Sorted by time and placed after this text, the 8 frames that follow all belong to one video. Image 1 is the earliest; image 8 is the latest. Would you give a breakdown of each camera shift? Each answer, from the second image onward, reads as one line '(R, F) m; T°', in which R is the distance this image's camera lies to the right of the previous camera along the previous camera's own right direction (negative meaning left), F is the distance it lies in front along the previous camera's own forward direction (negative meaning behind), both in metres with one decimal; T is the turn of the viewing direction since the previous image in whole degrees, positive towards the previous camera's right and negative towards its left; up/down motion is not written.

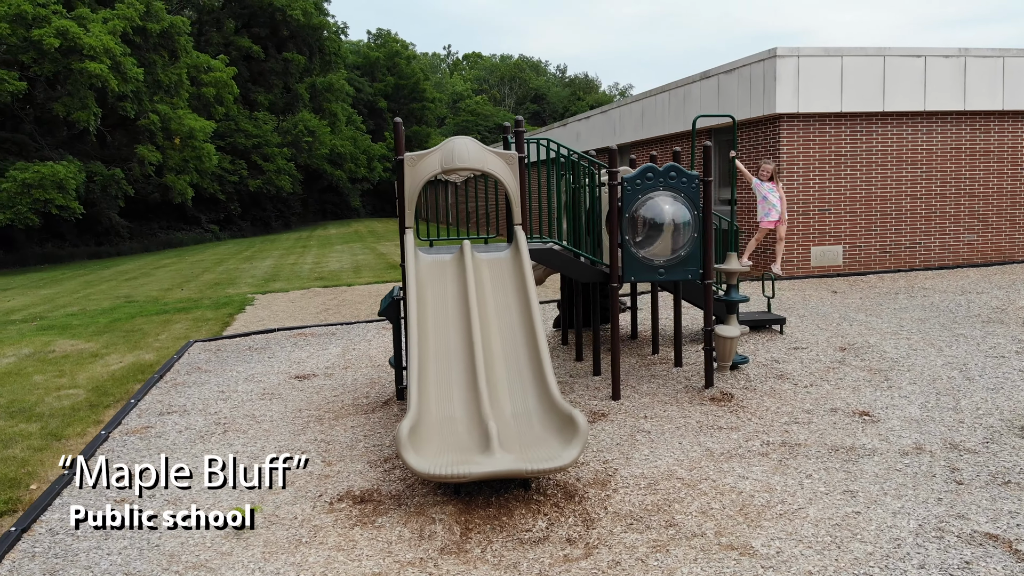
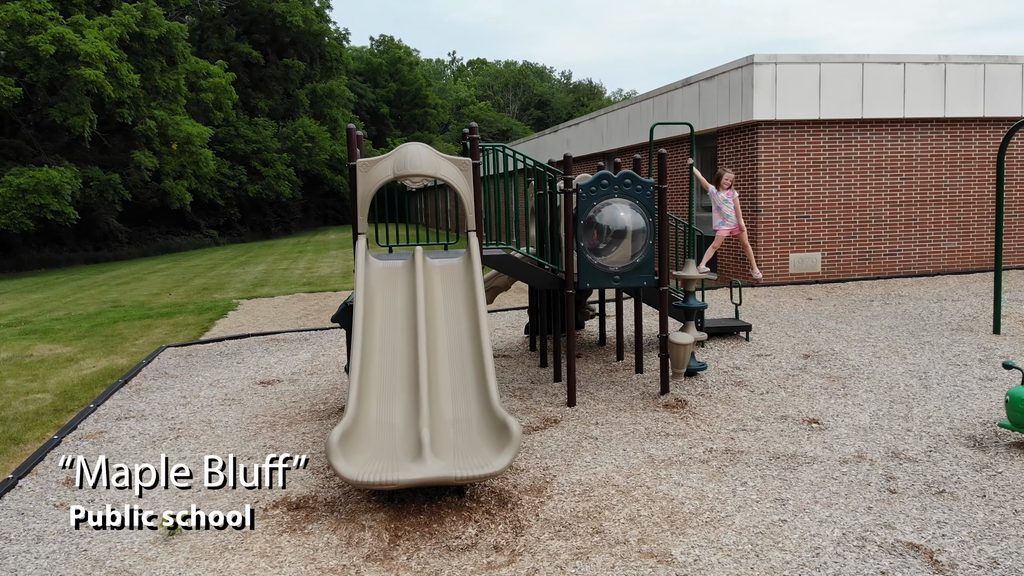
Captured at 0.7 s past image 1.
(+0.3, 0.0) m; 0°
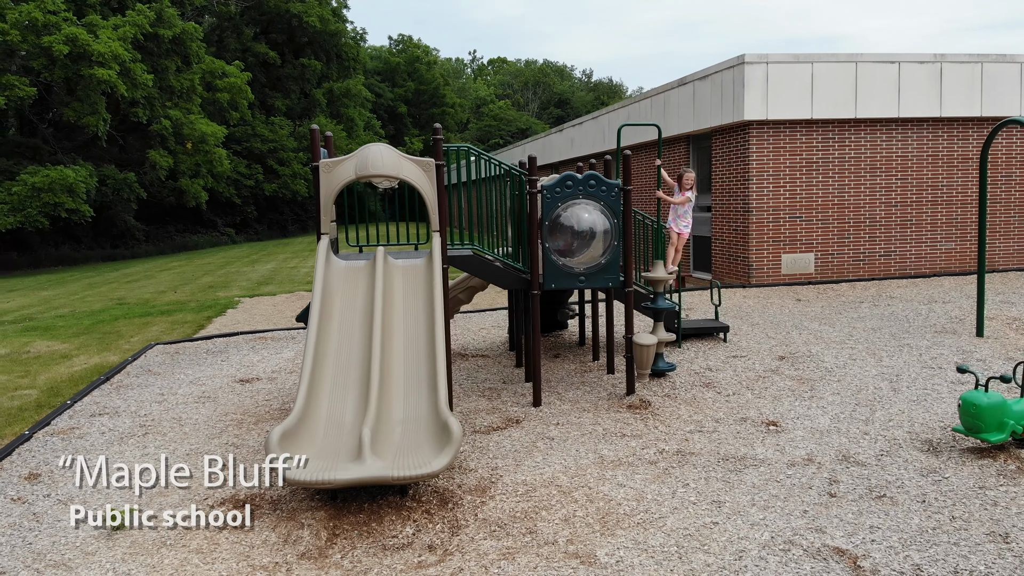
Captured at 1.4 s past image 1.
(+0.4, 0.0) m; -2°
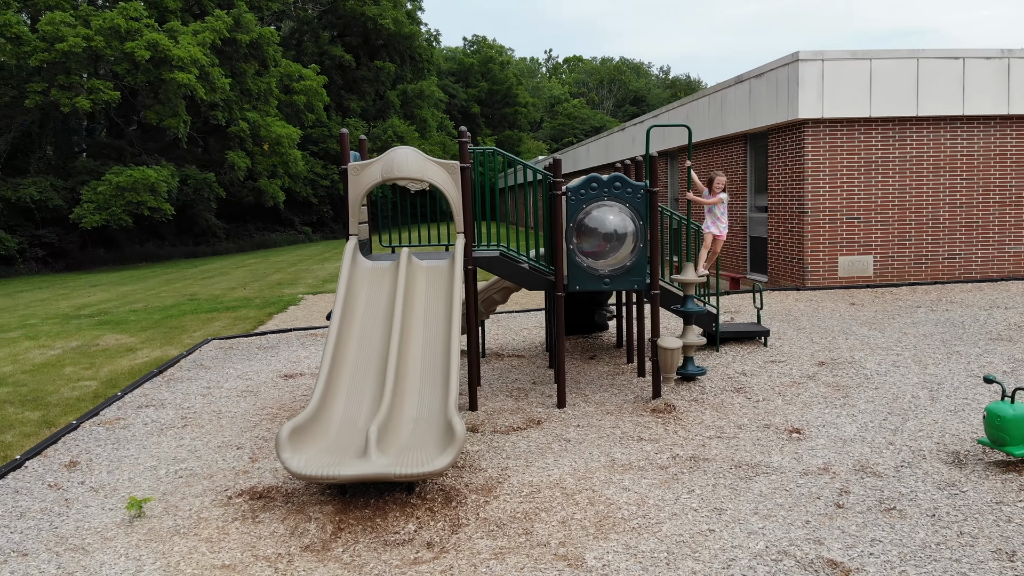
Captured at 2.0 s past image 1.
(+0.3, 0.0) m; -5°
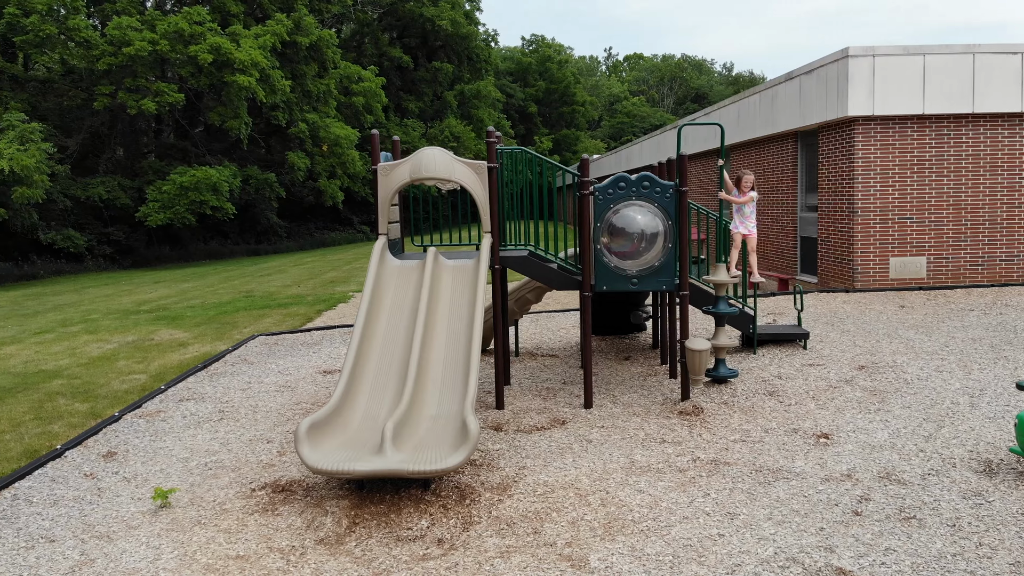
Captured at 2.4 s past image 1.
(+0.2, 0.0) m; -4°
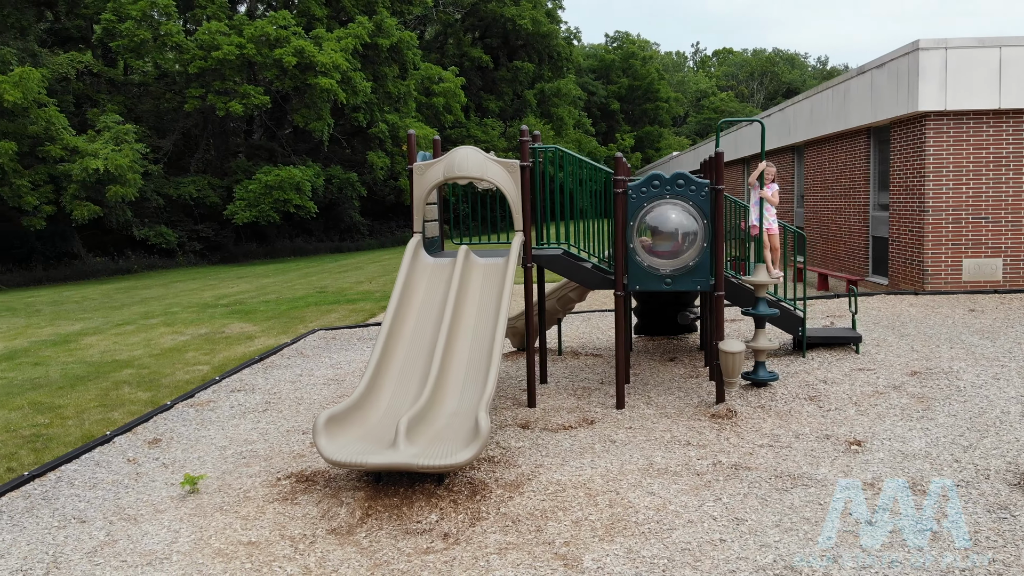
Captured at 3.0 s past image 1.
(+0.3, 0.0) m; -6°
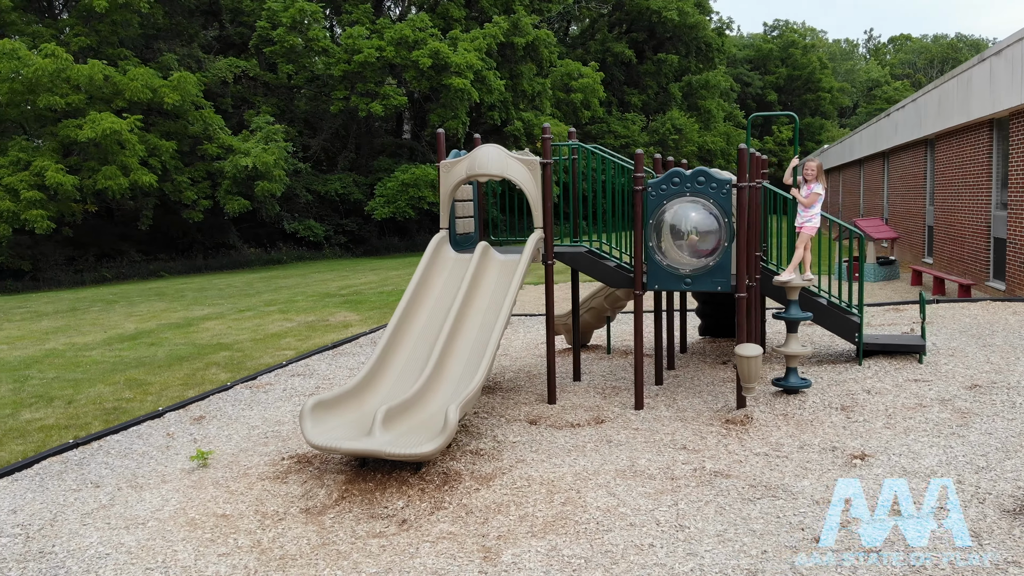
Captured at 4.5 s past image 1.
(+0.9, 0.0) m; -11°
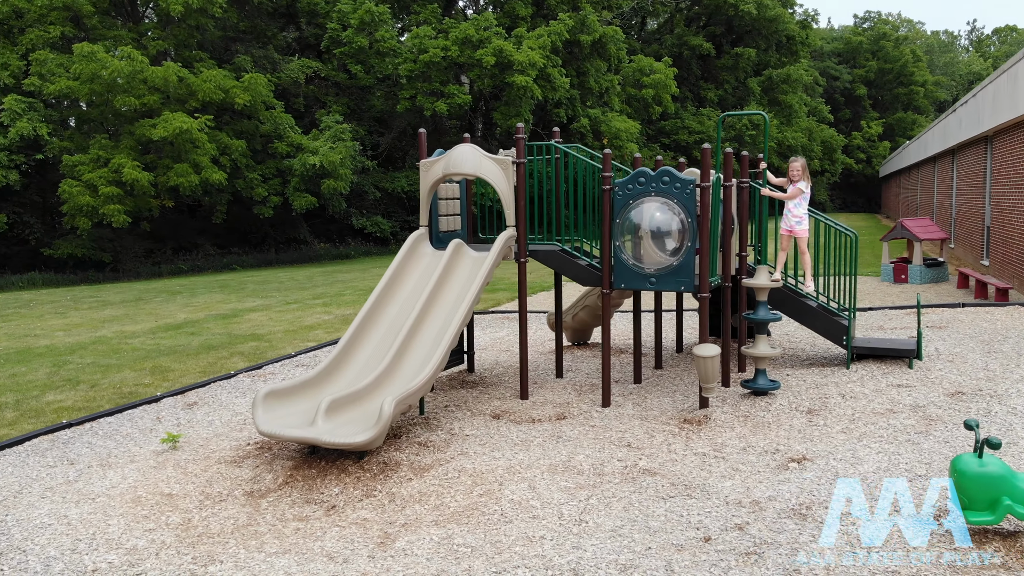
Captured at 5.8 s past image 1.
(+0.8, -0.1) m; -6°
